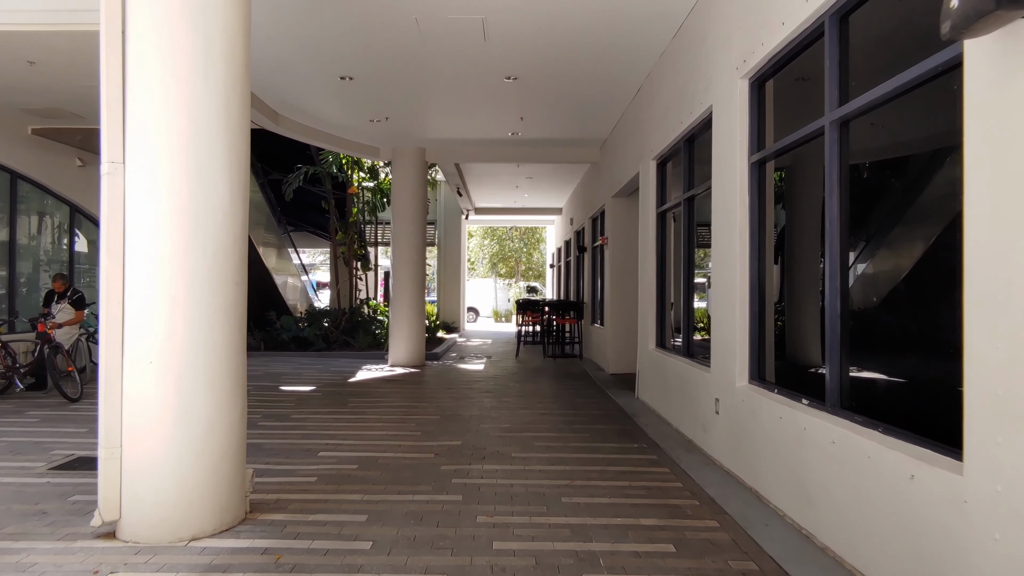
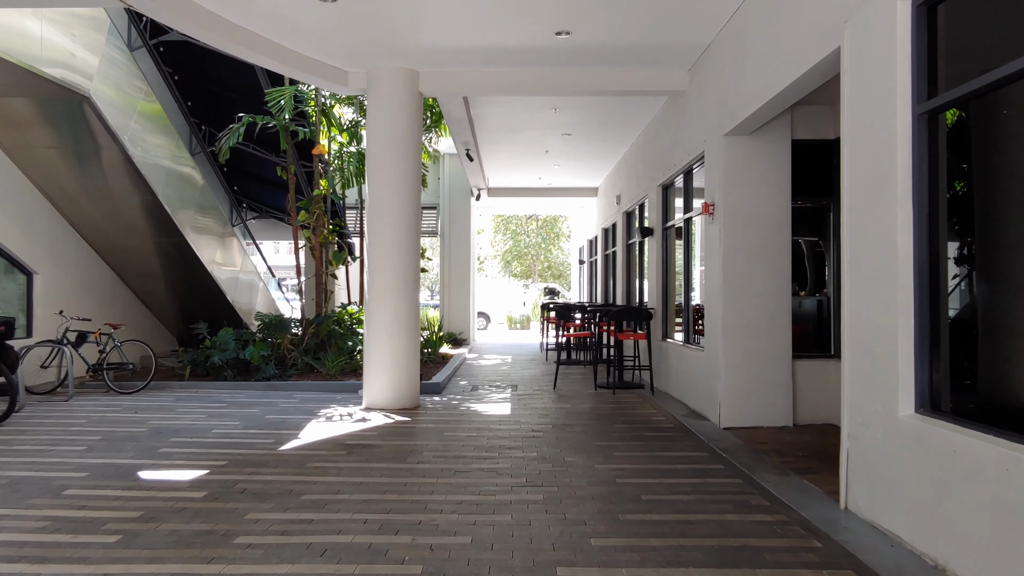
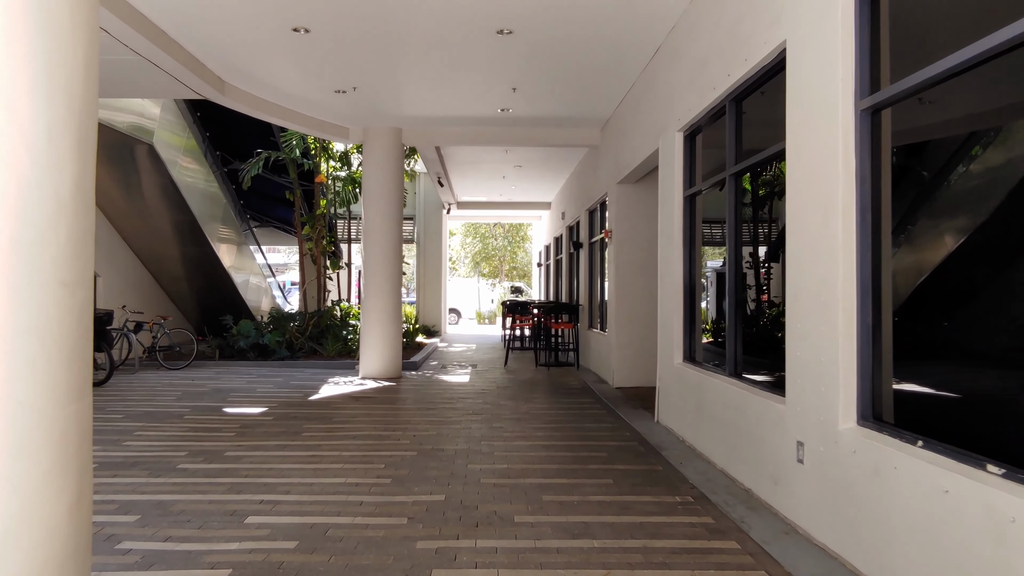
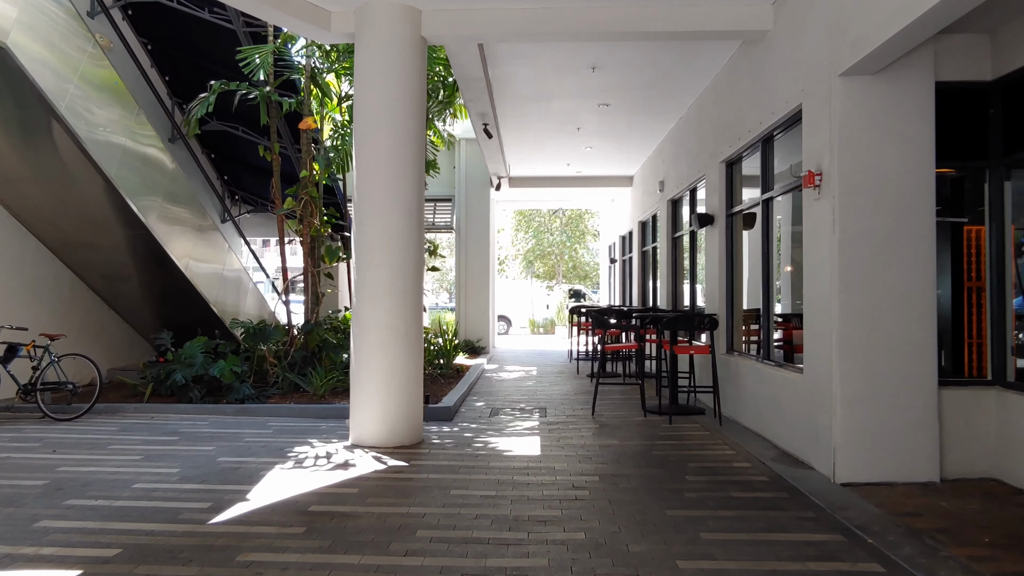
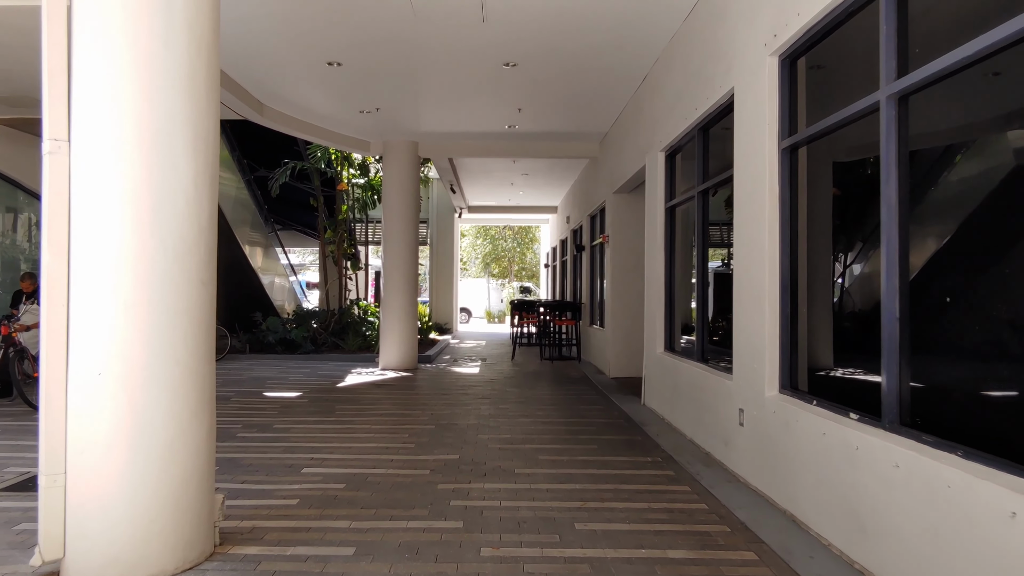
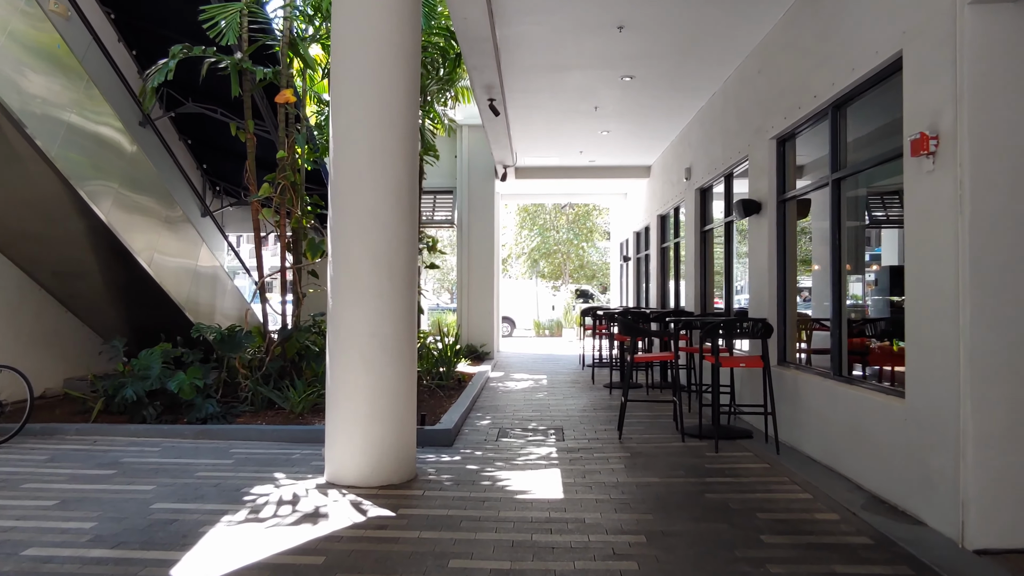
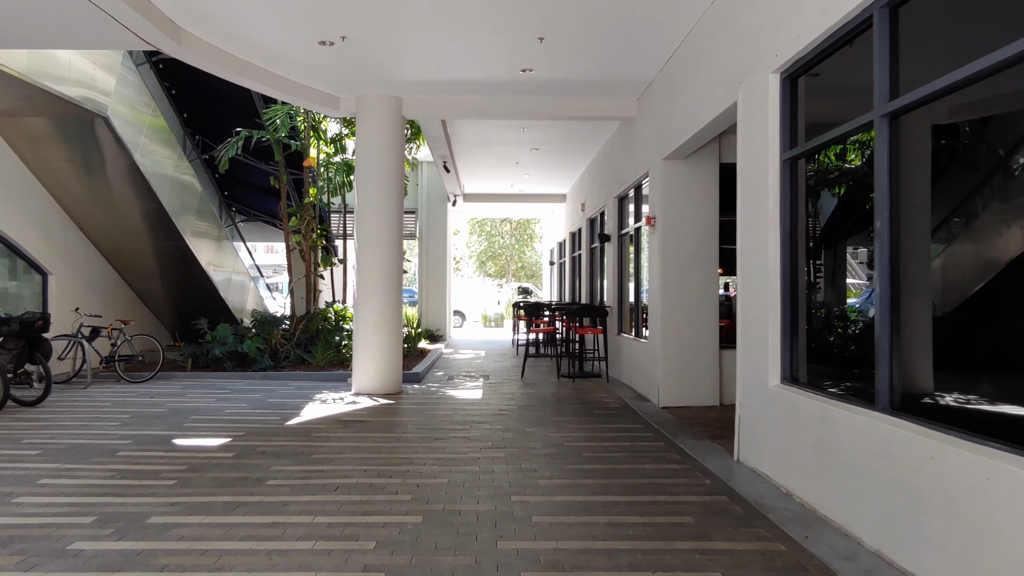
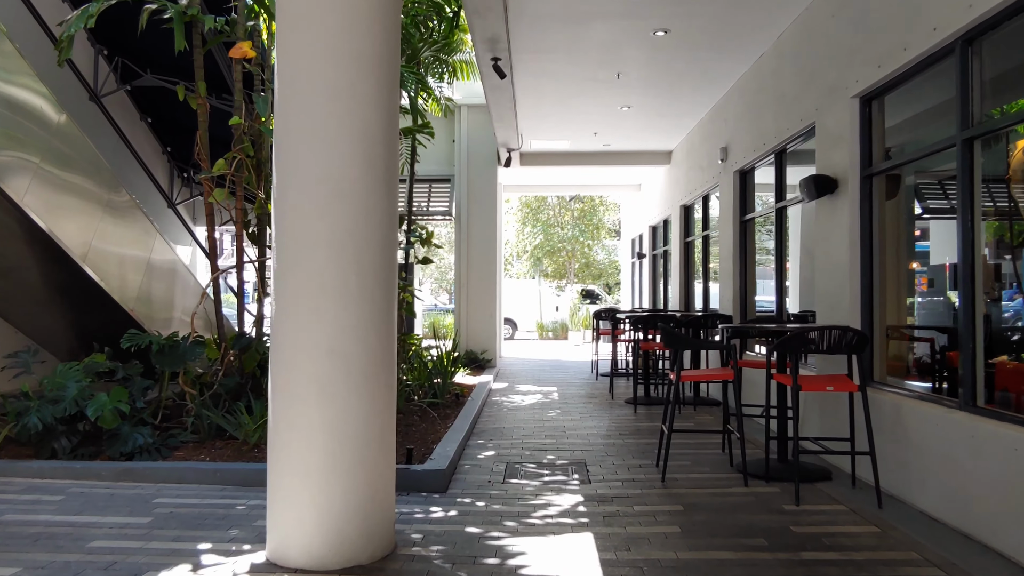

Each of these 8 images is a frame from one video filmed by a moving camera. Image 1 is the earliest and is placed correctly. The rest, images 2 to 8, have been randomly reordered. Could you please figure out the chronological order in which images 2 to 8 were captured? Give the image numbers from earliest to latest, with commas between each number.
5, 3, 7, 2, 4, 6, 8
